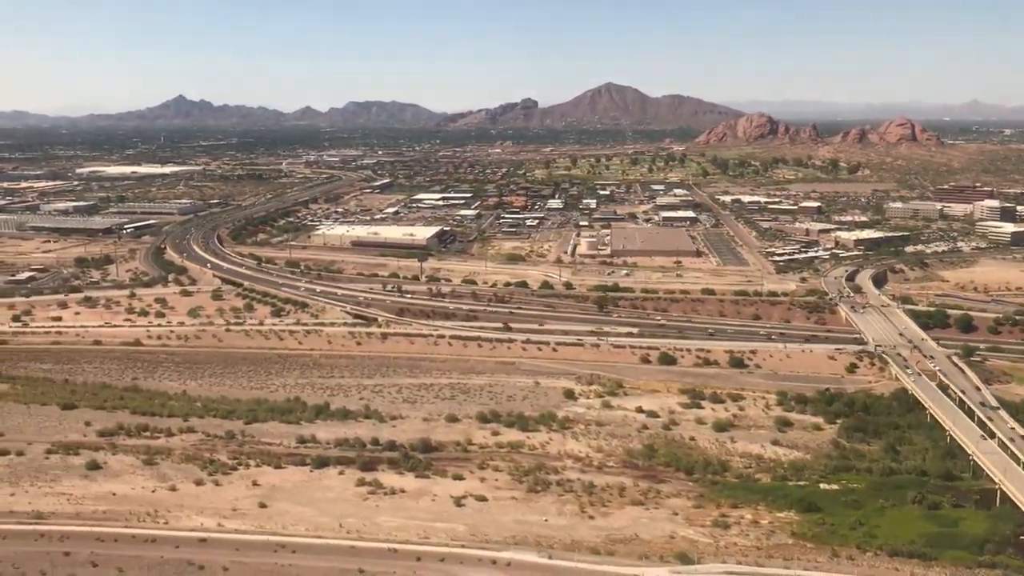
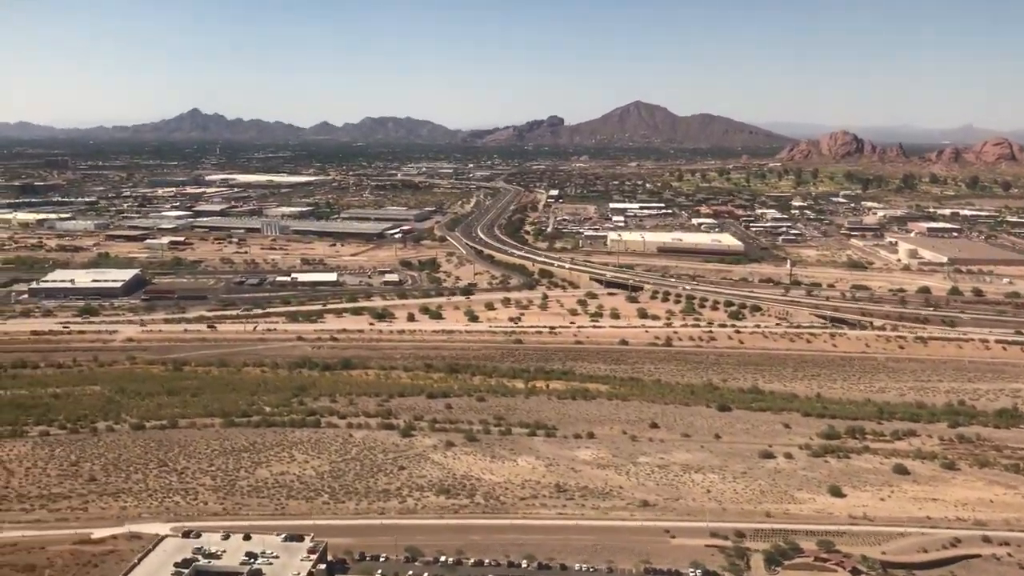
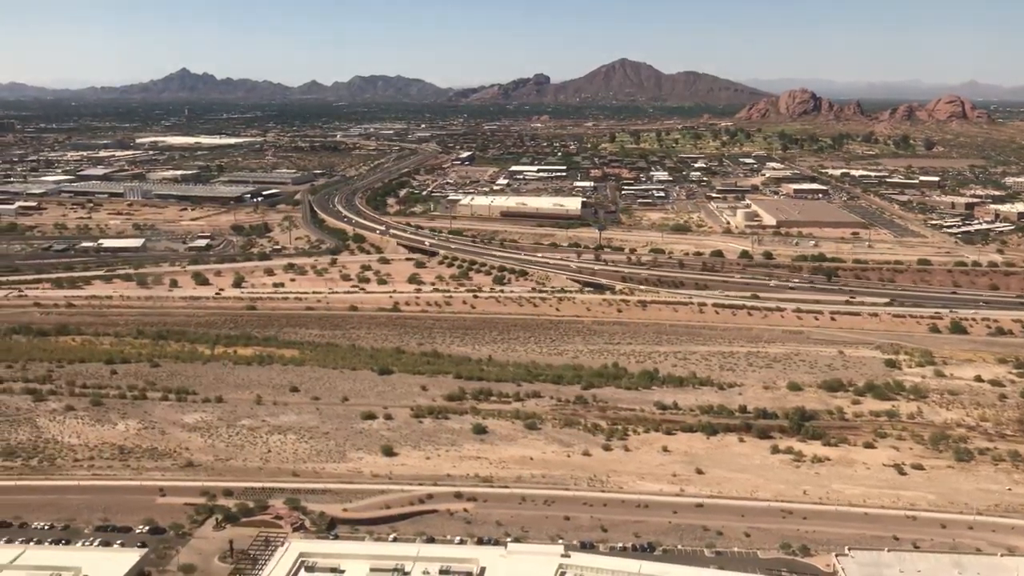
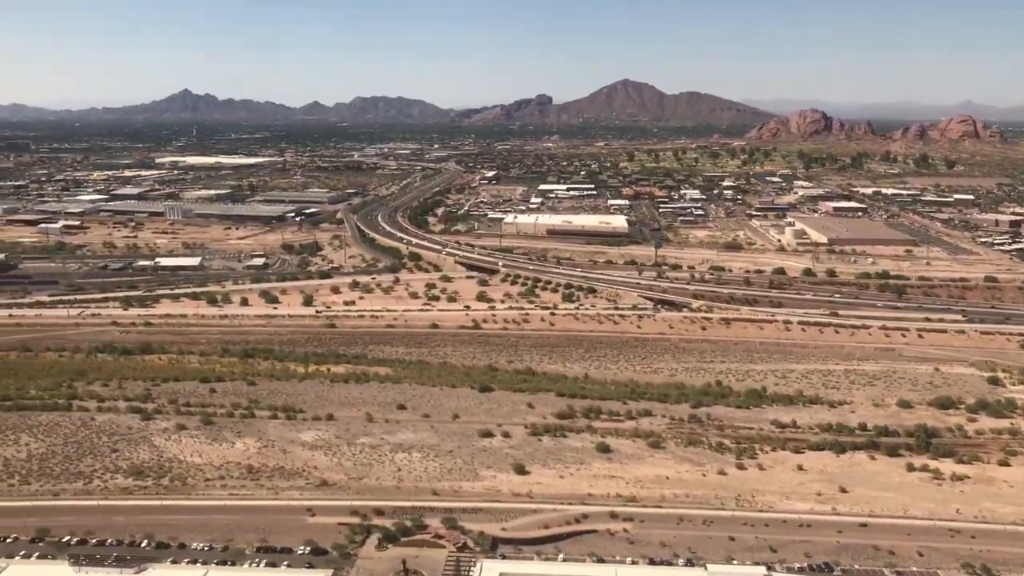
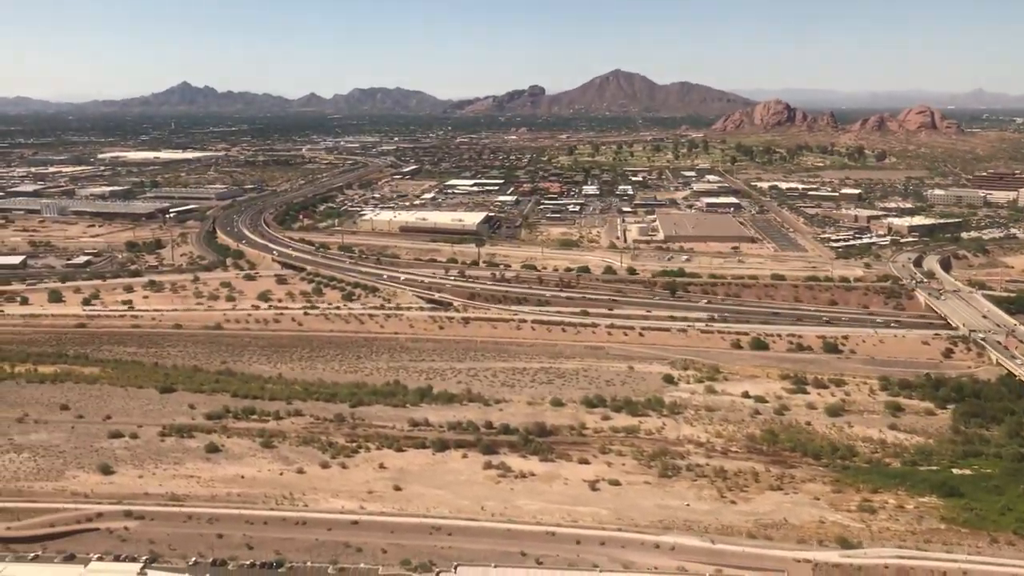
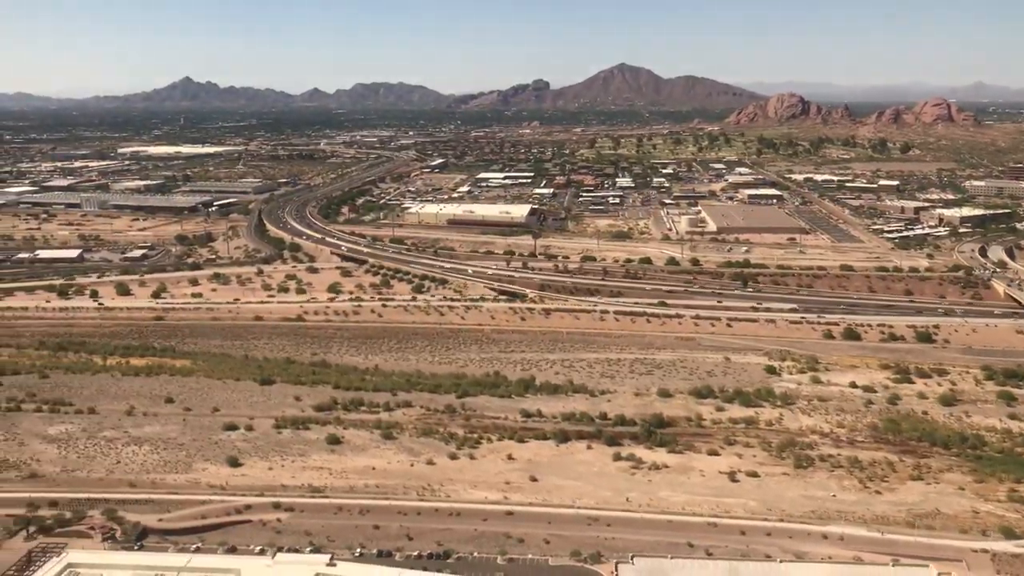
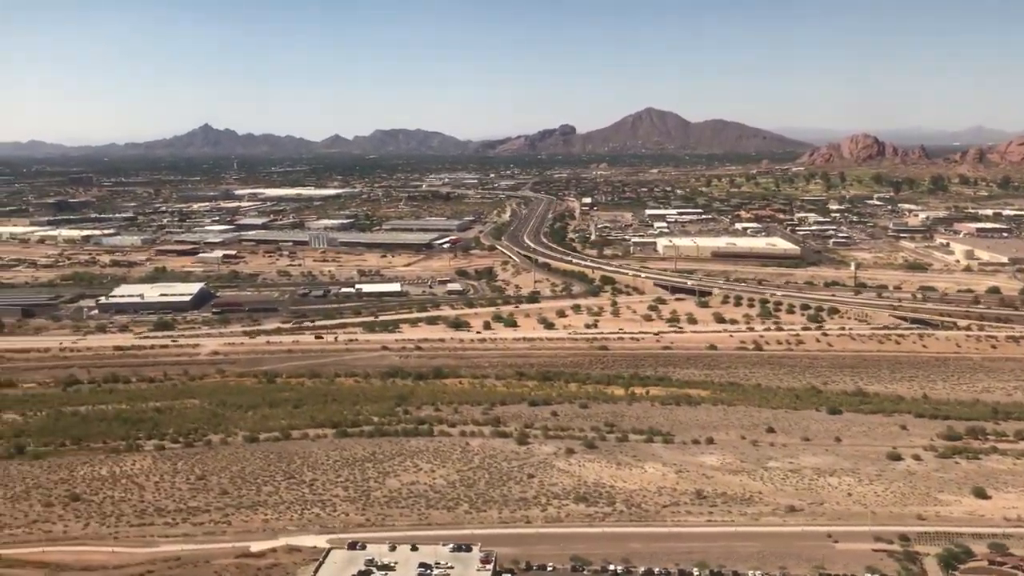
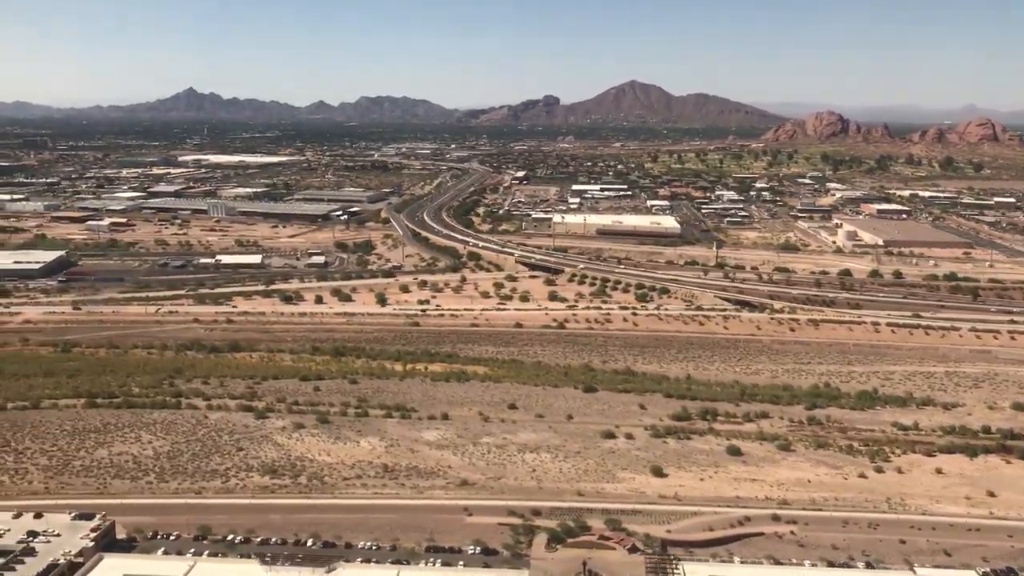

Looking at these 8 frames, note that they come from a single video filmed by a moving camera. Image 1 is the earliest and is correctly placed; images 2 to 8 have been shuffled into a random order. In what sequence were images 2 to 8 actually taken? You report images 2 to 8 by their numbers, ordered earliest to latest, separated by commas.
5, 6, 3, 4, 8, 2, 7
